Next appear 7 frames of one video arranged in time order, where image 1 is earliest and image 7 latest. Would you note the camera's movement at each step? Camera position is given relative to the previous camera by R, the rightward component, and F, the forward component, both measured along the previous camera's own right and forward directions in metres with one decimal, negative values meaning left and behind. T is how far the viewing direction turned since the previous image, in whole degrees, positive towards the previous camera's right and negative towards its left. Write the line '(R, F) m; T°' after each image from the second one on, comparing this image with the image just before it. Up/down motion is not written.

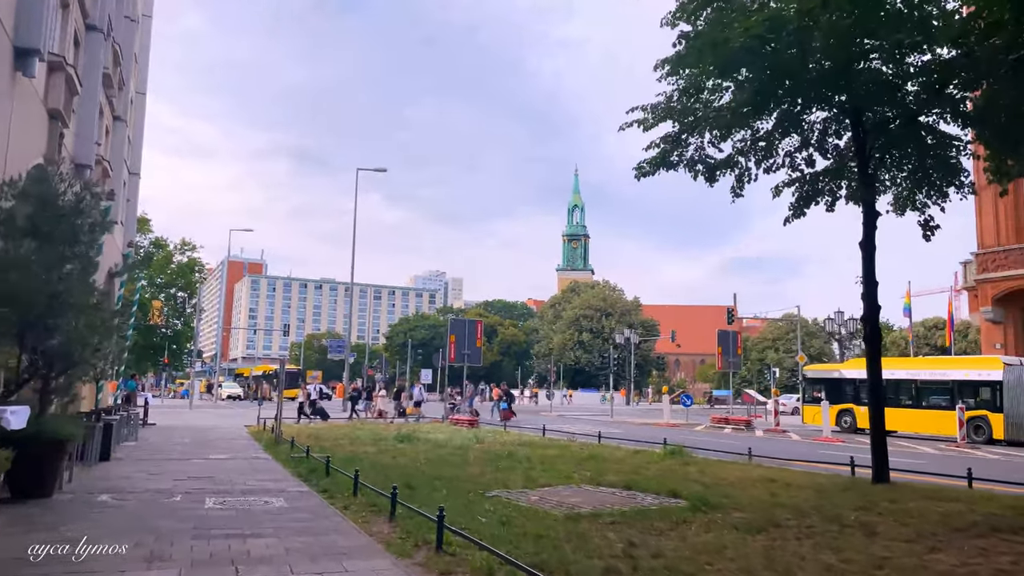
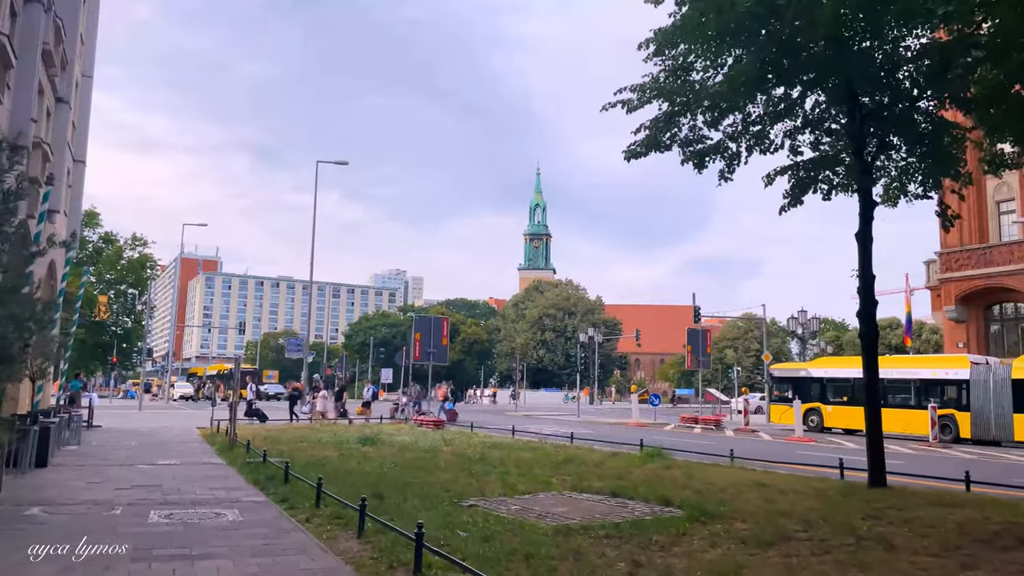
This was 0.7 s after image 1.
(-0.3, +0.9) m; +3°
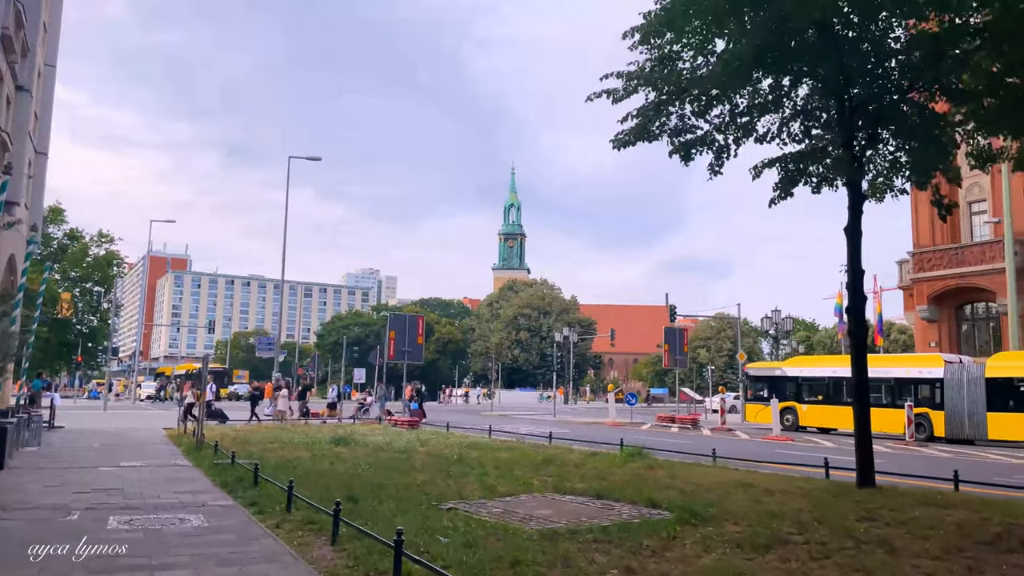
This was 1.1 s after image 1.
(-0.1, +0.4) m; +2°
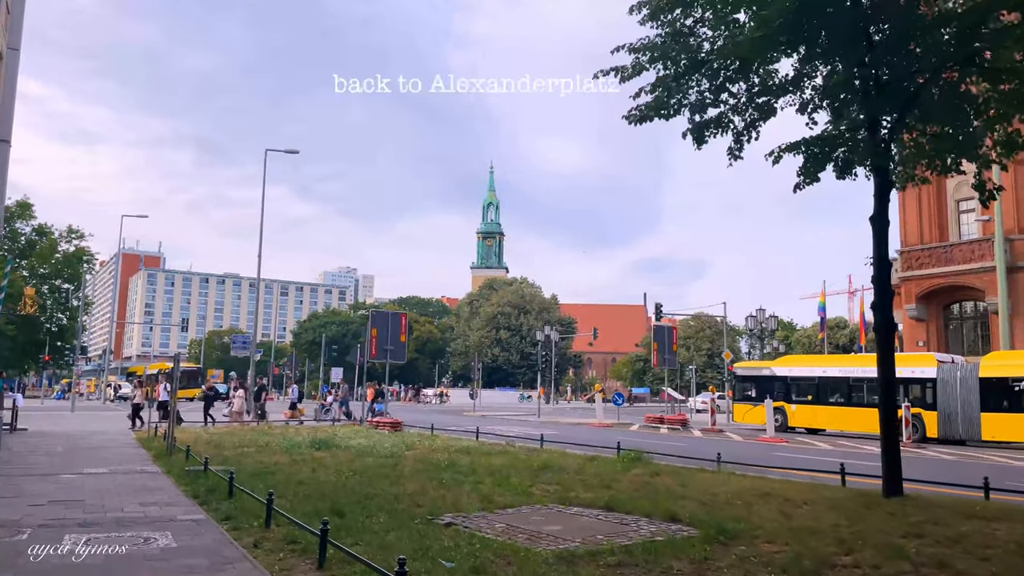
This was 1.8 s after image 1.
(-0.3, +0.9) m; +2°
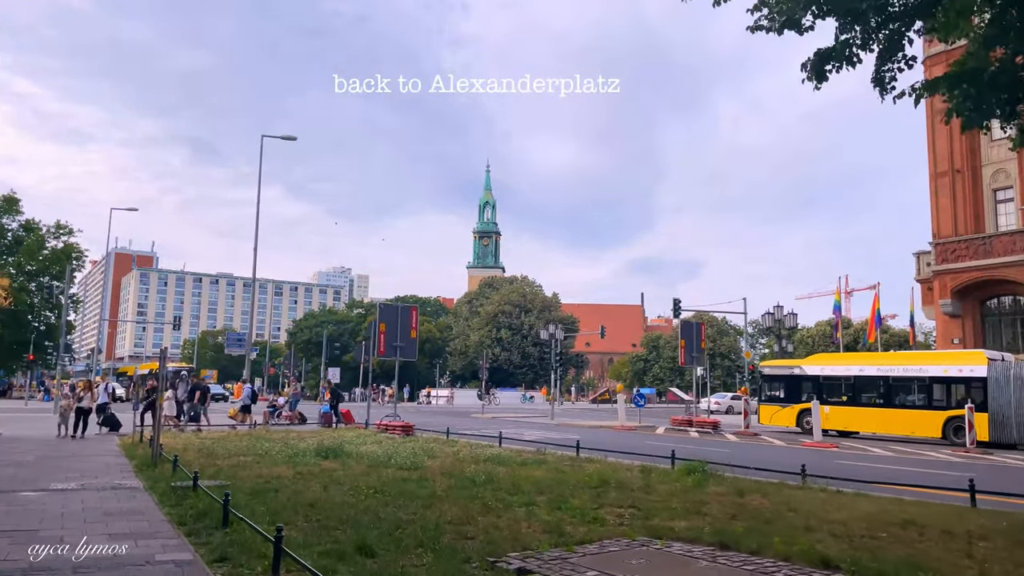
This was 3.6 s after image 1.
(-0.8, +2.3) m; 0°
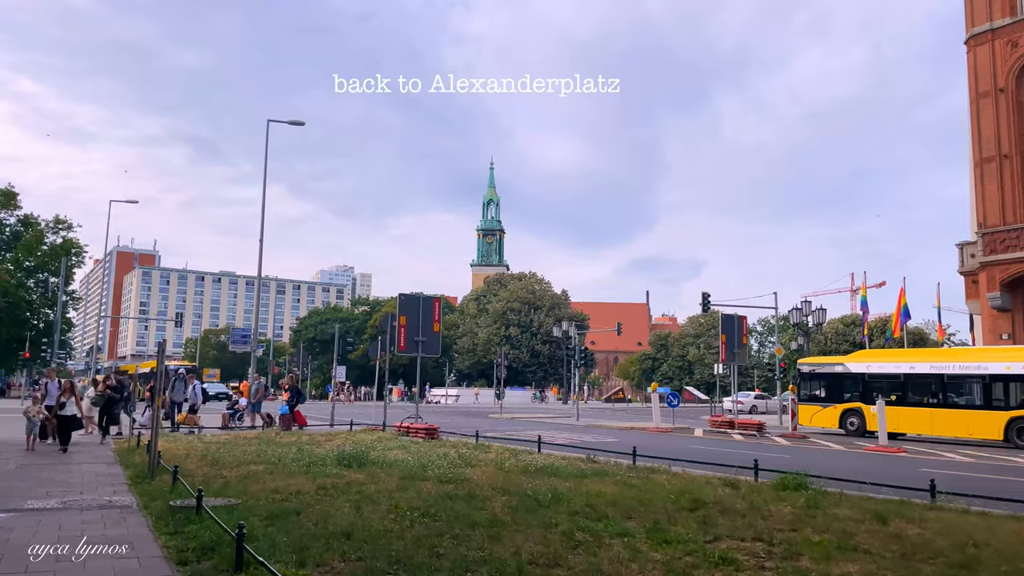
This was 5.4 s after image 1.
(-0.9, +2.1) m; 0°
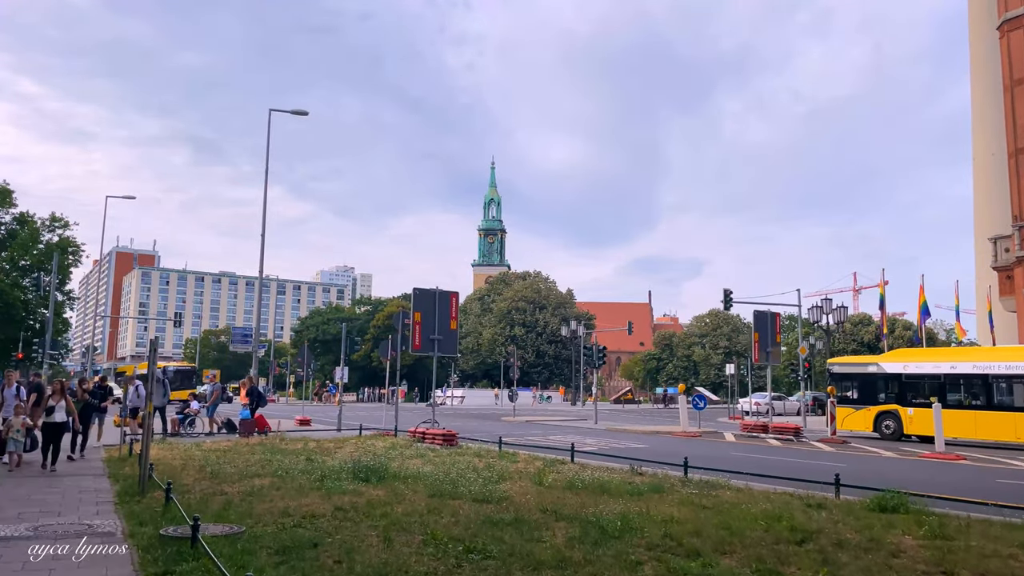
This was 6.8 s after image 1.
(-0.6, +1.7) m; 0°
